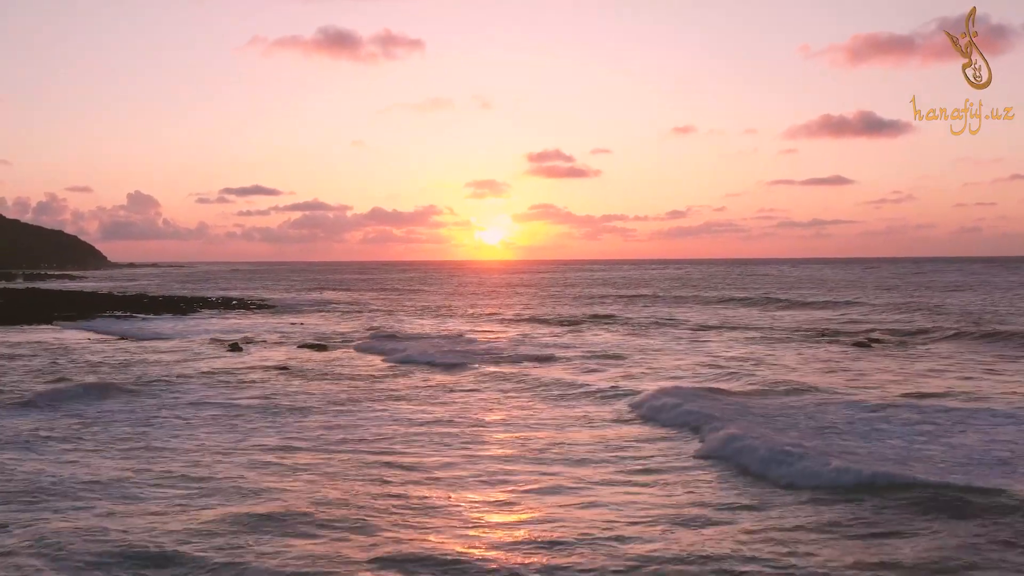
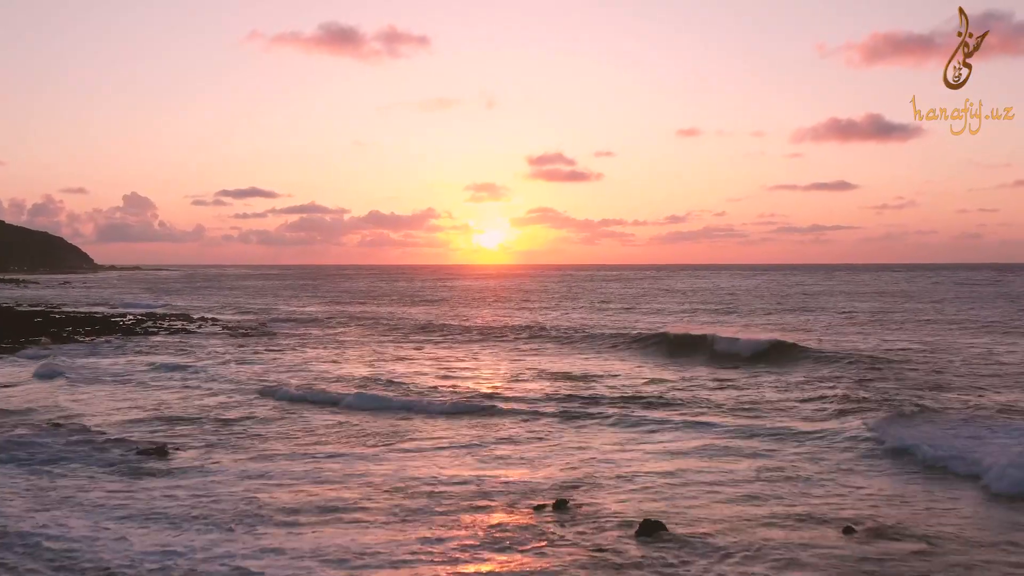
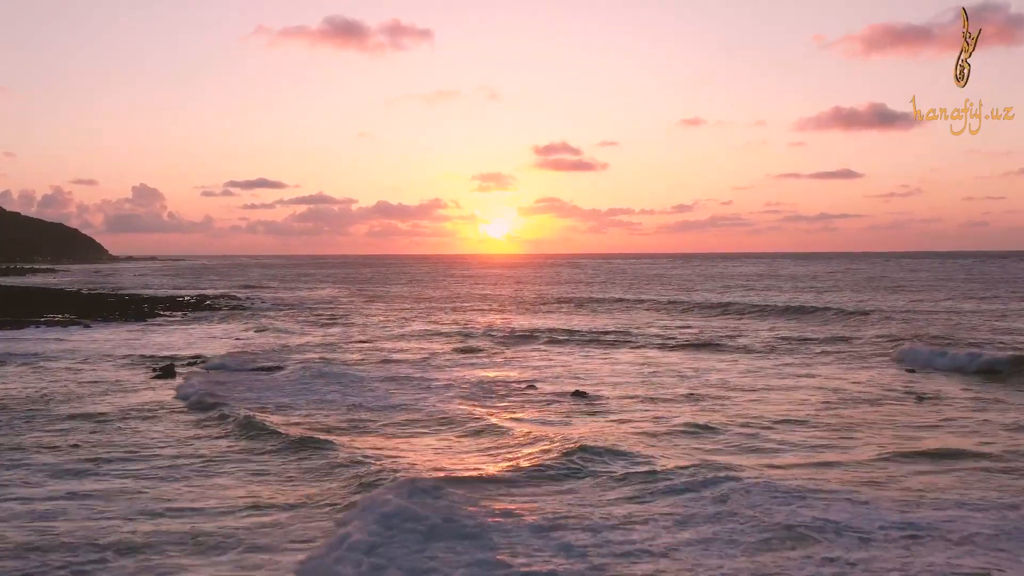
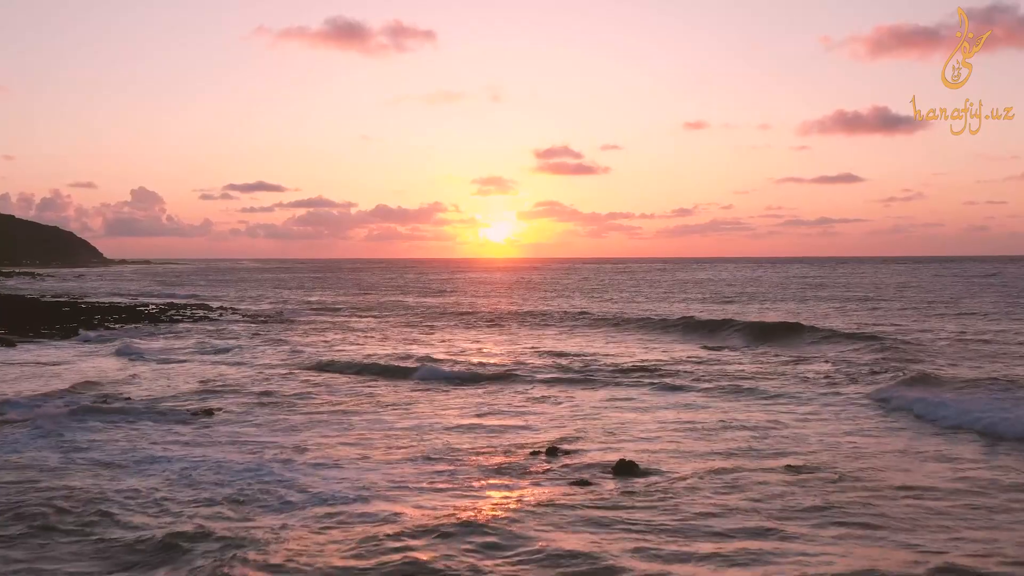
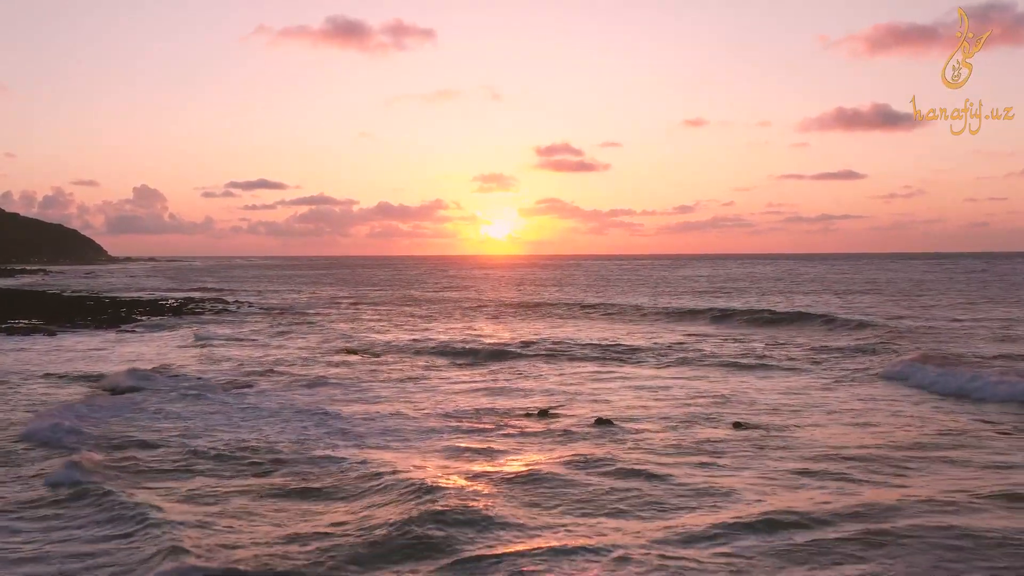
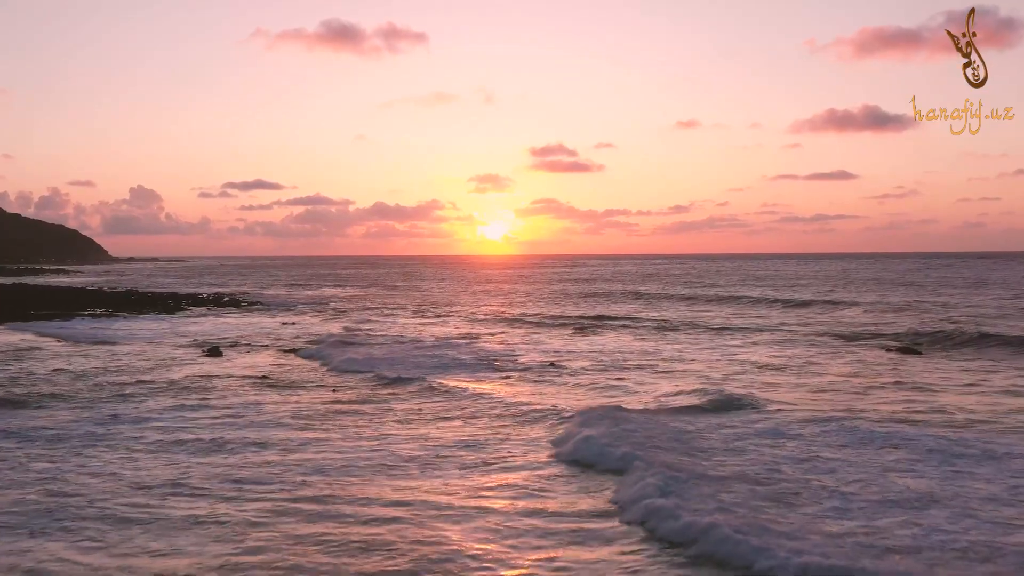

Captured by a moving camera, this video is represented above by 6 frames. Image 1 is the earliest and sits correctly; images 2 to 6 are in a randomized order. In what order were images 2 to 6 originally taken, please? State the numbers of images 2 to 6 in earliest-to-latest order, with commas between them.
6, 3, 5, 4, 2
